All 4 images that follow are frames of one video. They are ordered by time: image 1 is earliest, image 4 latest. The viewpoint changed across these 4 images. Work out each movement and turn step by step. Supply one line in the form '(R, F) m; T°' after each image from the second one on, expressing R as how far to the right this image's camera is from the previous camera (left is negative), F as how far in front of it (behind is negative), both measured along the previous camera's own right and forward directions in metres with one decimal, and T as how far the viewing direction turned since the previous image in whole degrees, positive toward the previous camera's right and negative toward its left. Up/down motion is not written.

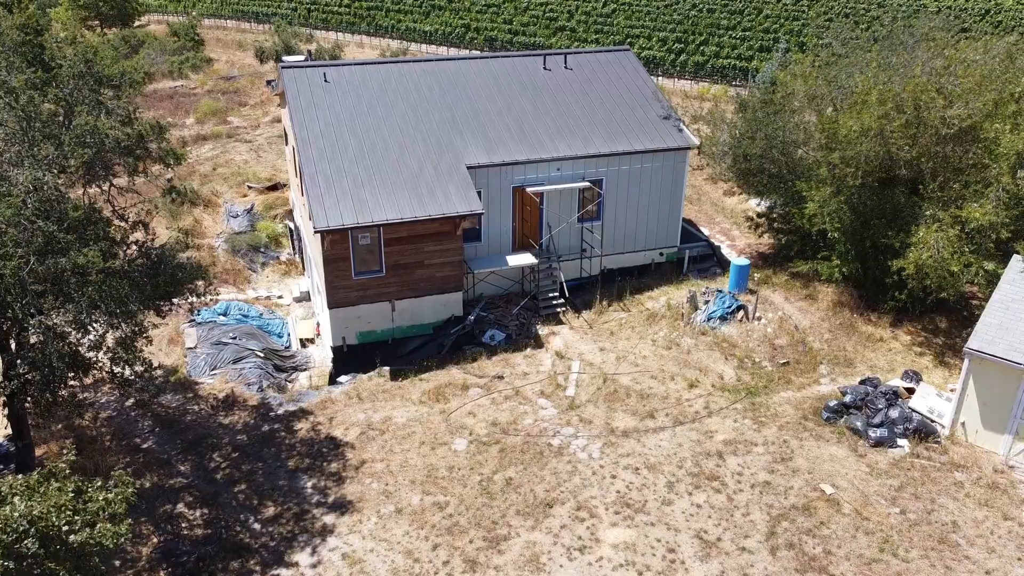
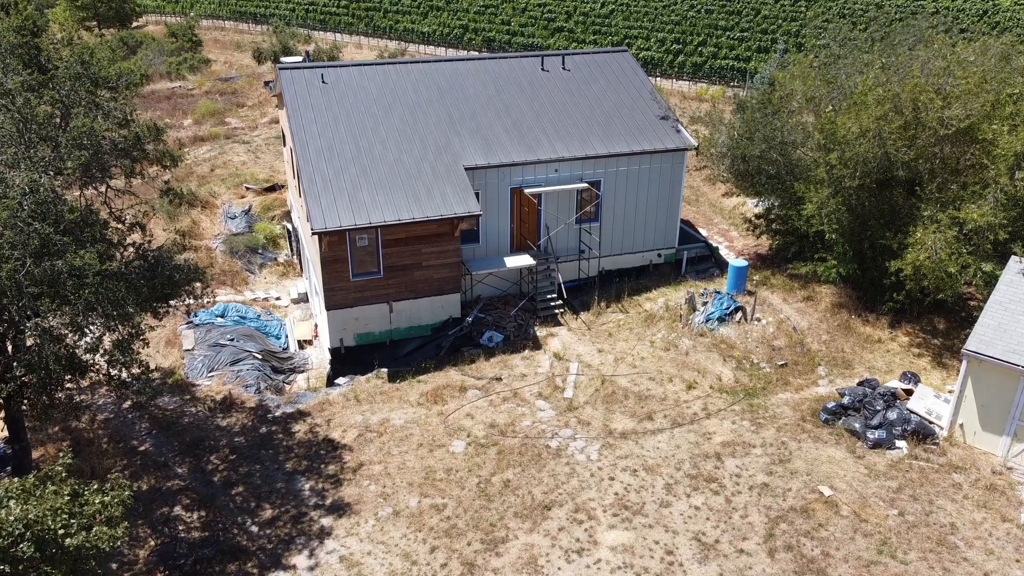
(0.0, 0.0) m; 0°
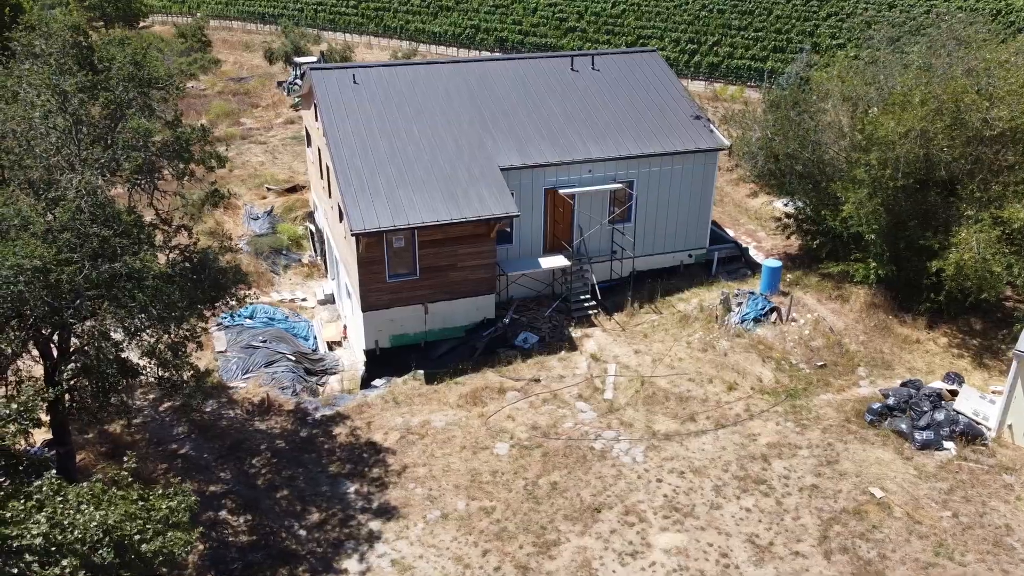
(-0.9, +0.1) m; 0°
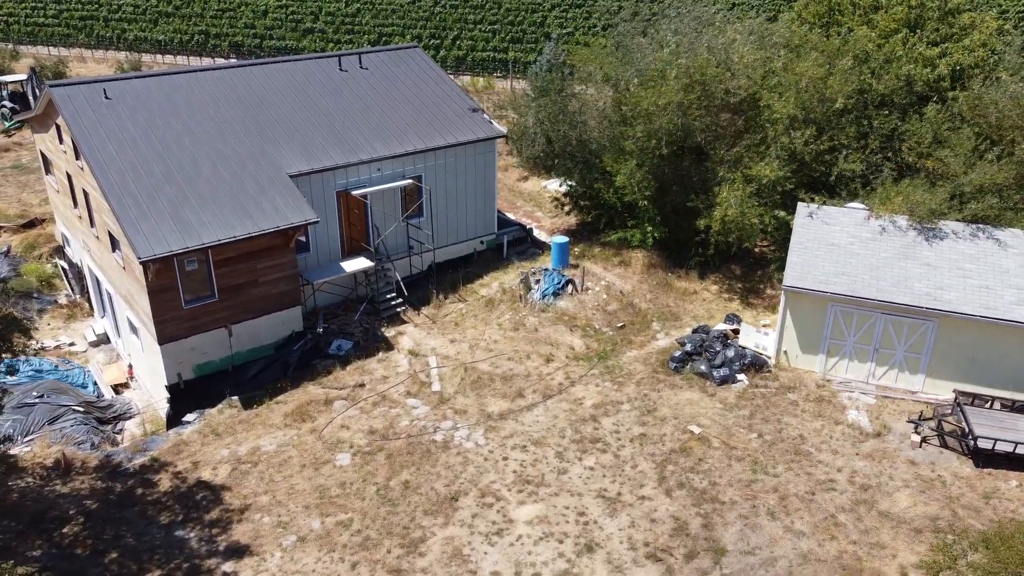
(-1.3, +0.1) m; +17°
